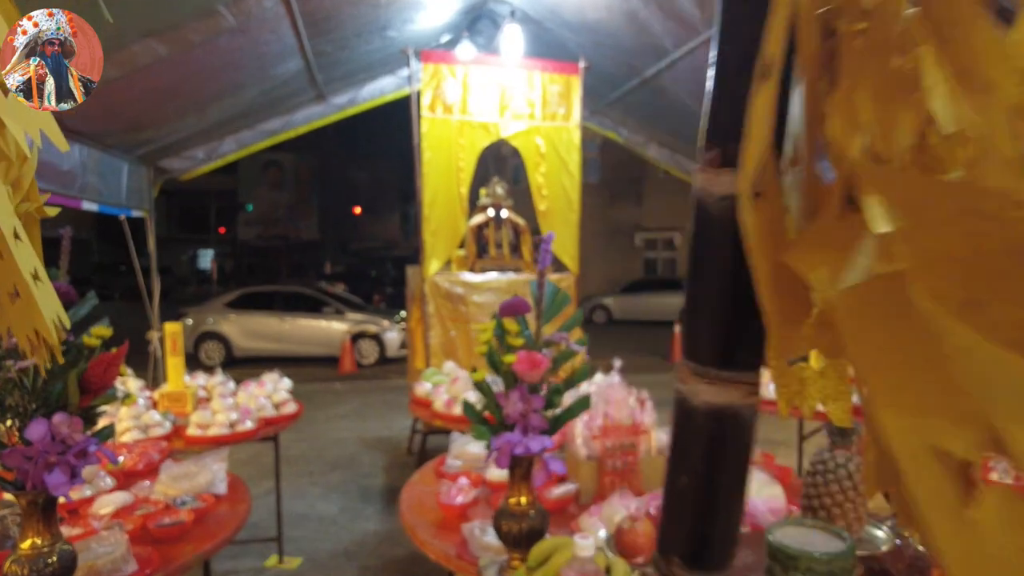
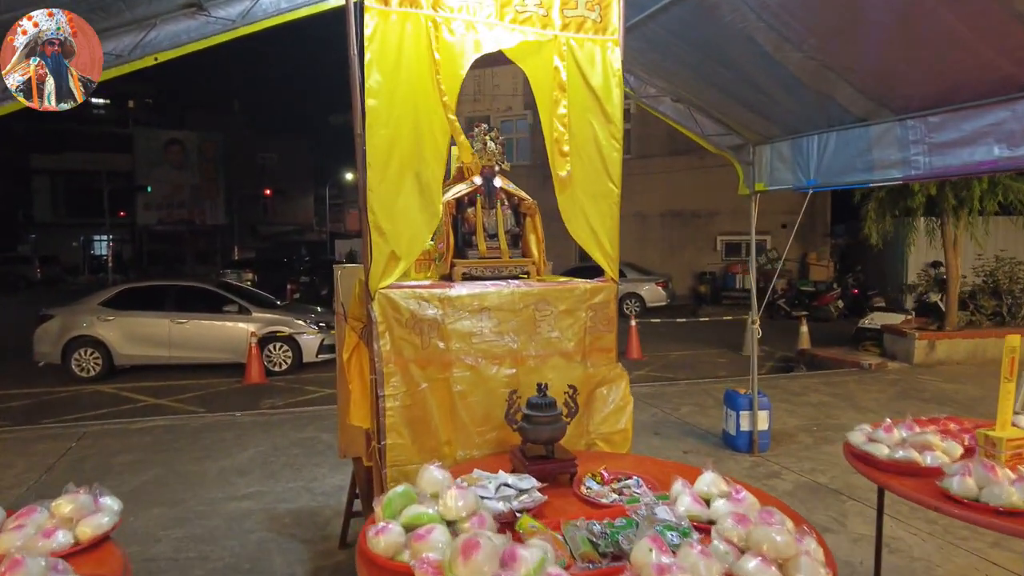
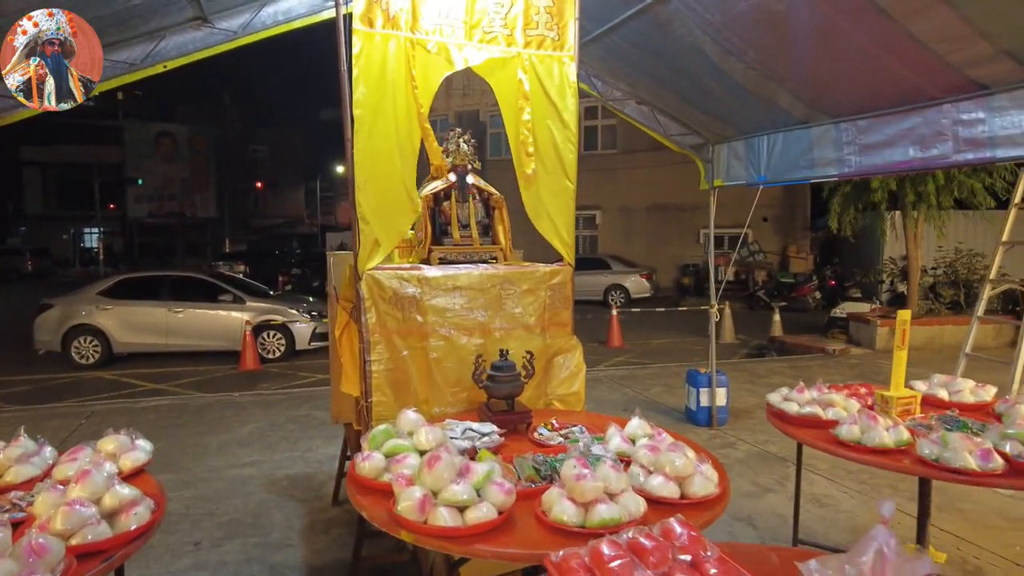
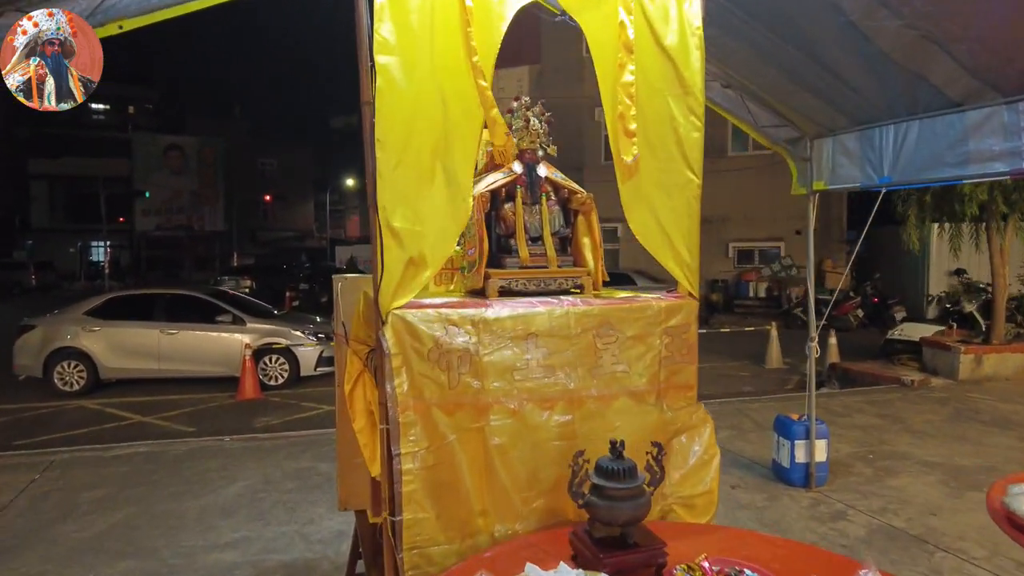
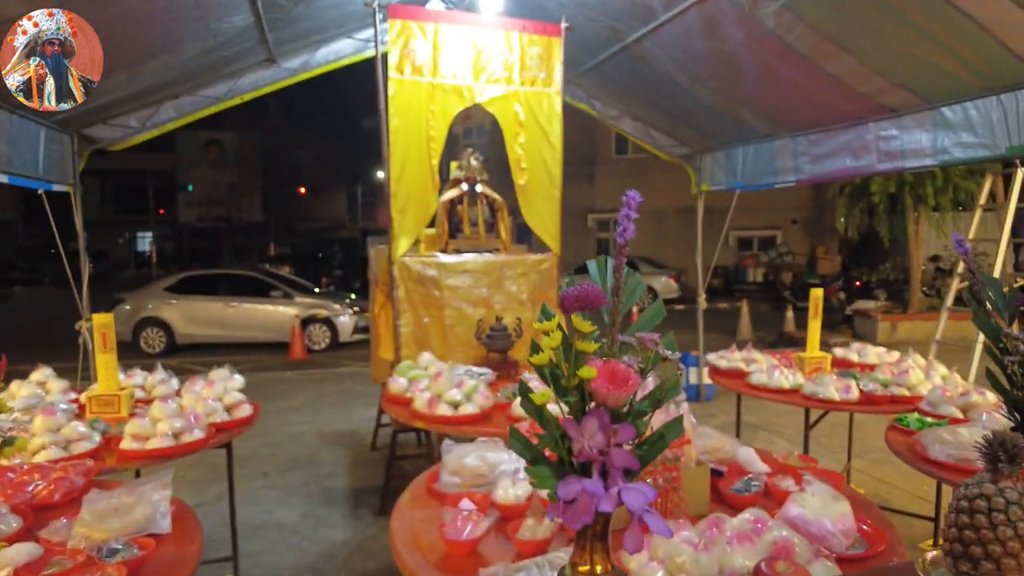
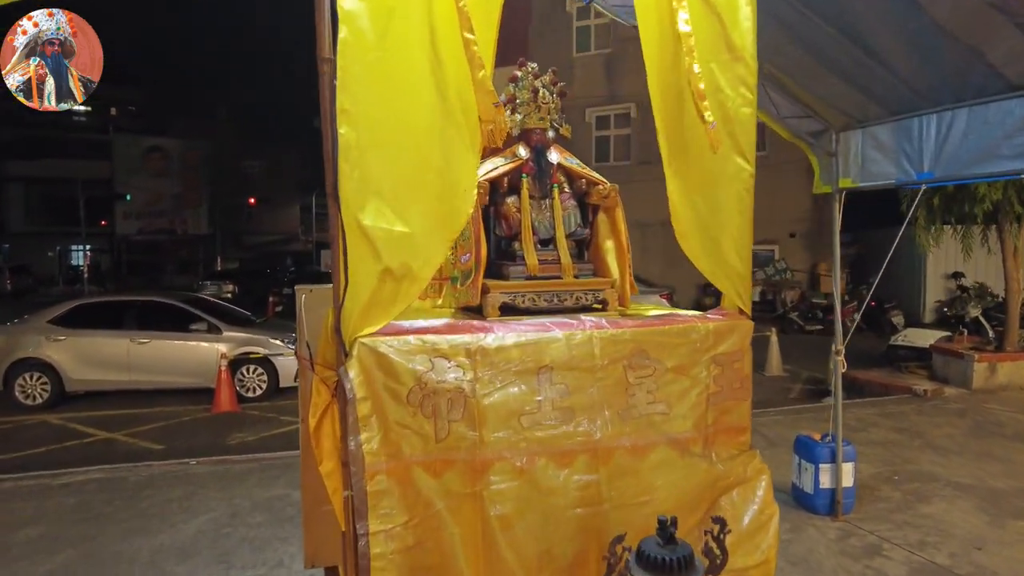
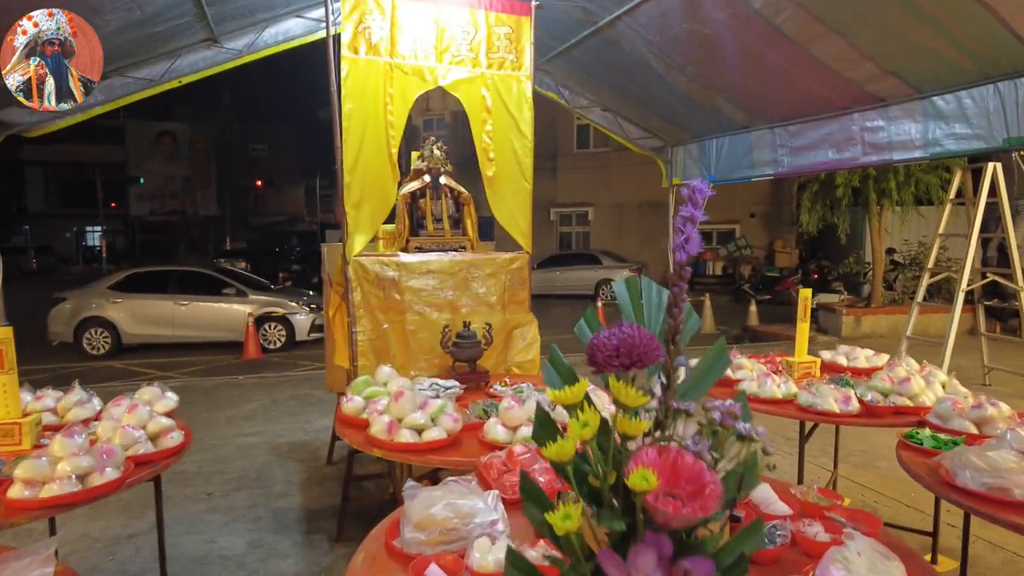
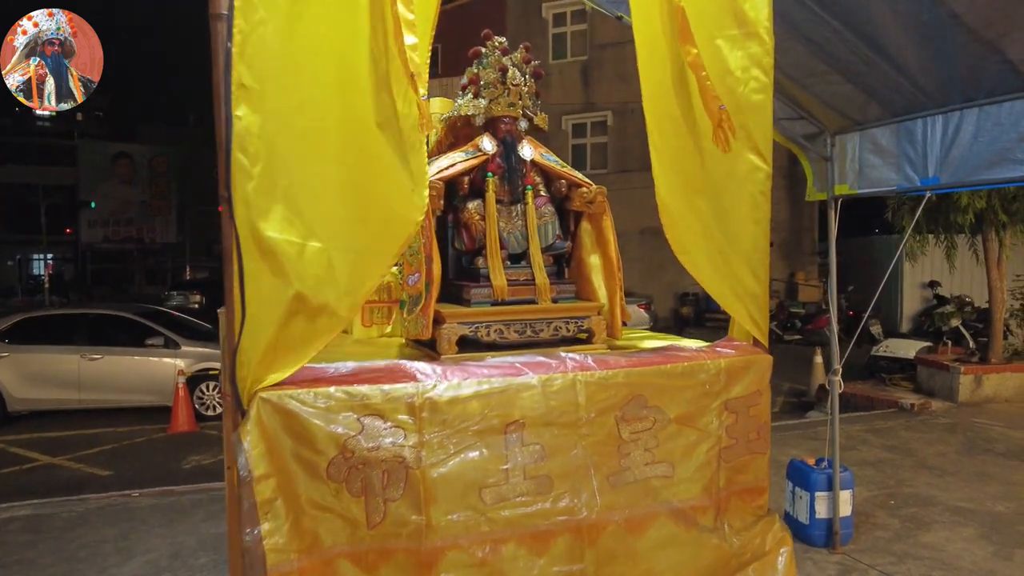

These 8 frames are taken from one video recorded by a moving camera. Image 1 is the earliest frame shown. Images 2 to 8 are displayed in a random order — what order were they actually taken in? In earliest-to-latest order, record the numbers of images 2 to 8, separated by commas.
5, 7, 3, 2, 4, 6, 8
